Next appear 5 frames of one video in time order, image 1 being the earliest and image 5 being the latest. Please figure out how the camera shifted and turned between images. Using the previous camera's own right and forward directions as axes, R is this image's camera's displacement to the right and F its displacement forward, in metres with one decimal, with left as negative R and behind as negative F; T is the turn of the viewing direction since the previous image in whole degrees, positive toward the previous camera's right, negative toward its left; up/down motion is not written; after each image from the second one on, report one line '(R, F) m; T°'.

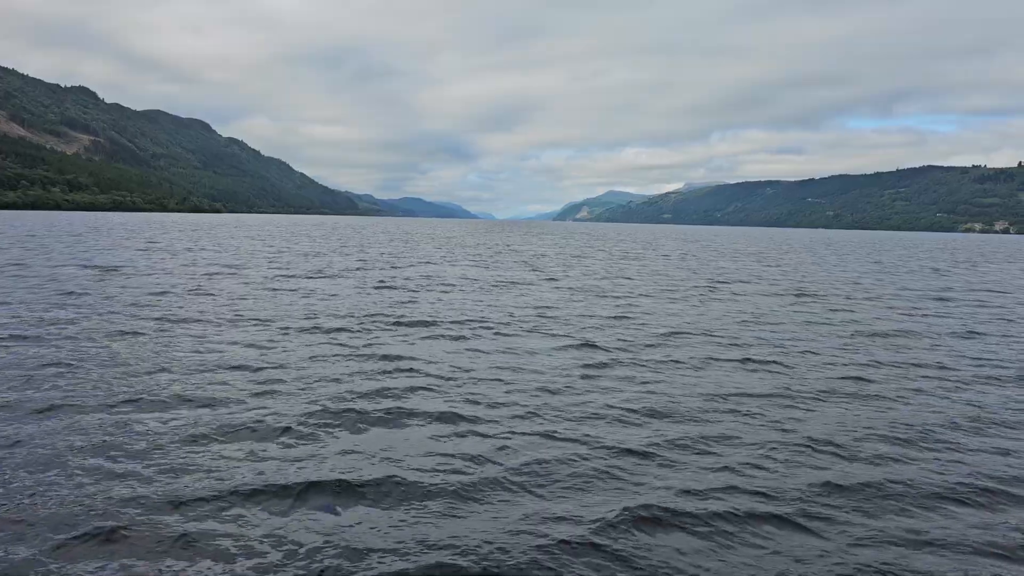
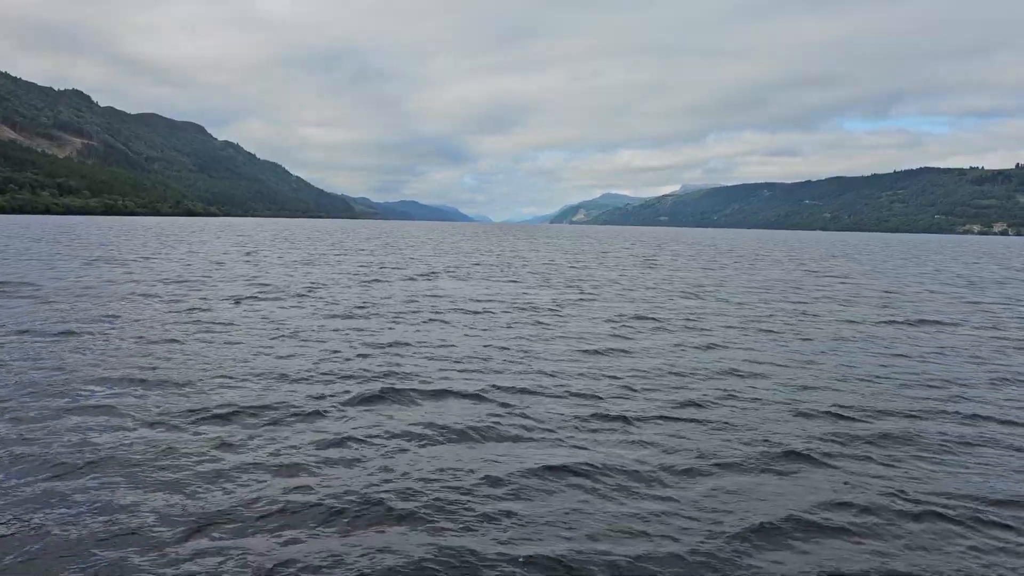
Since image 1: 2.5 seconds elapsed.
(-0.8, +2.9) m; 0°
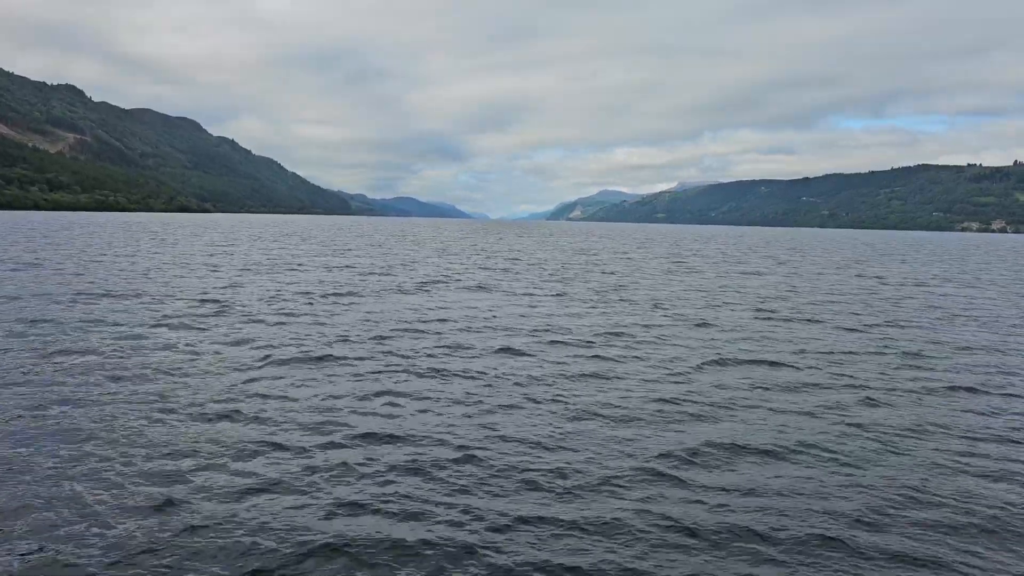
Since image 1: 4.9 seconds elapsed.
(-0.7, +0.7) m; 0°
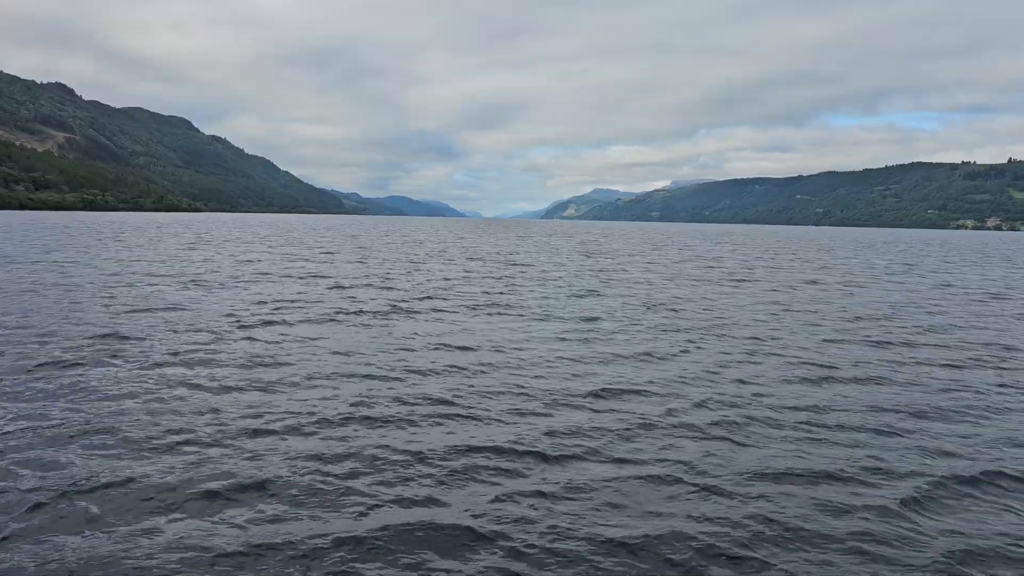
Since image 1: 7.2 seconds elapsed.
(-1.0, +1.7) m; +1°
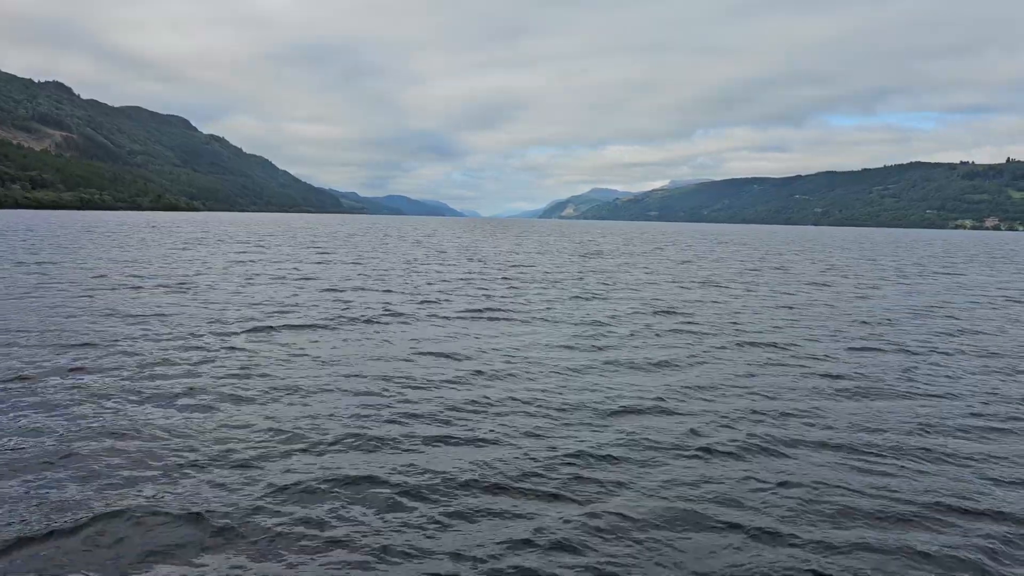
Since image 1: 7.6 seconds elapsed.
(+1.7, -2.3) m; 0°
